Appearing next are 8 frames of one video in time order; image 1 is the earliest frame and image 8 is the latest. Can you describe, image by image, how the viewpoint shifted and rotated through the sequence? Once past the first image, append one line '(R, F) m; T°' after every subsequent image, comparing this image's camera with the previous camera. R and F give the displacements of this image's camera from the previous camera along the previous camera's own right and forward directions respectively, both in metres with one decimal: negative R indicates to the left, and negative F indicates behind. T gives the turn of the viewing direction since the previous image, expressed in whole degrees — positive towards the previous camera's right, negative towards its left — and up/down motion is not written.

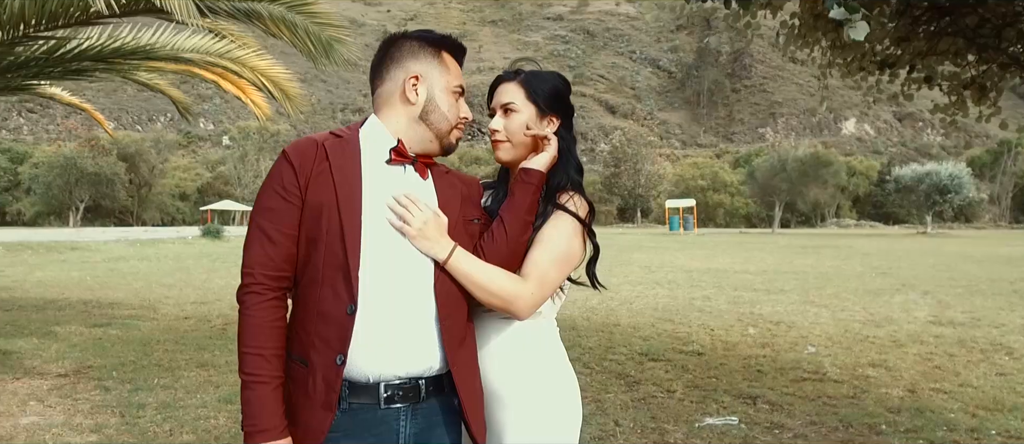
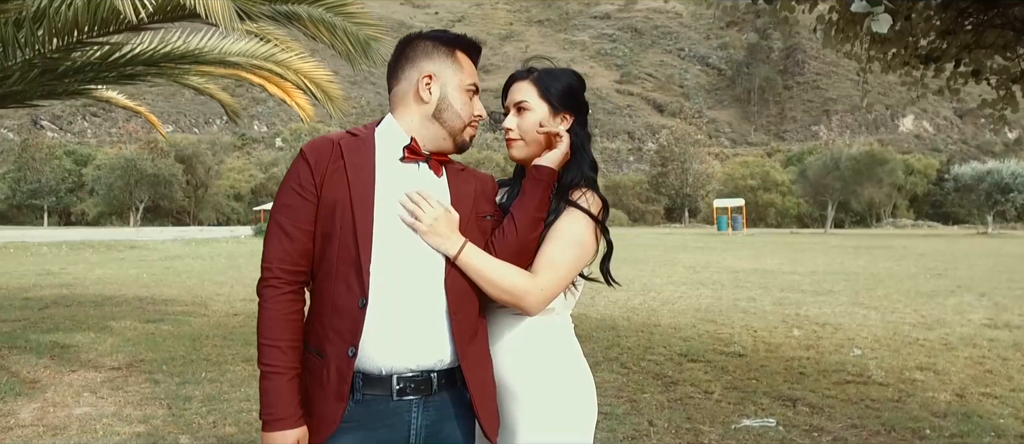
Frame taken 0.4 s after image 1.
(+0.1, 0.0) m; -4°
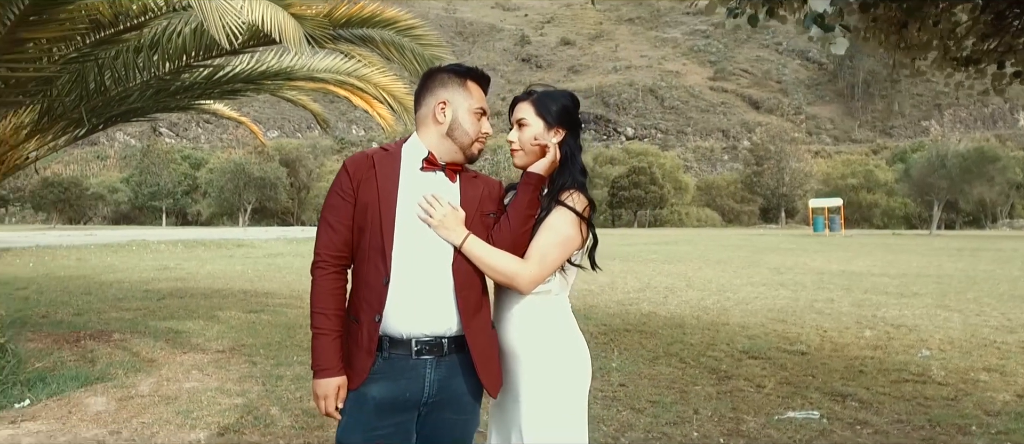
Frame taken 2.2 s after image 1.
(+0.3, -0.4) m; -7°
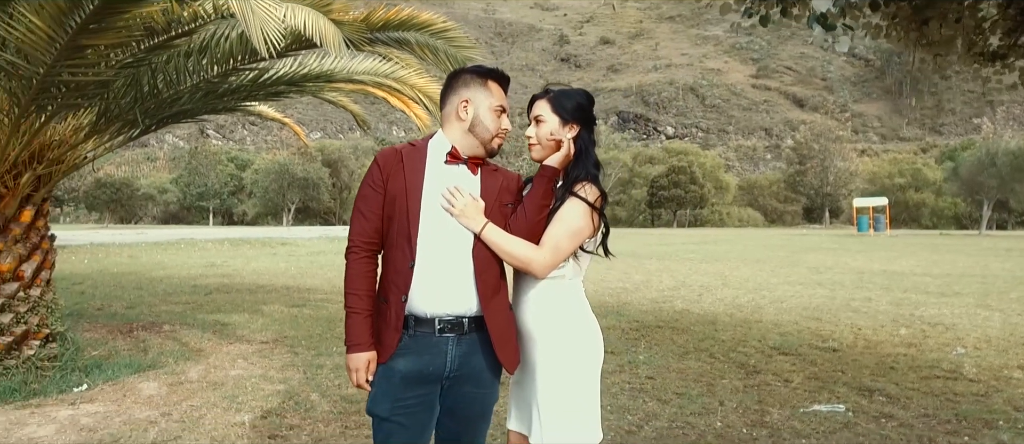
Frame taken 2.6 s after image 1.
(+0.1, -0.2) m; -3°
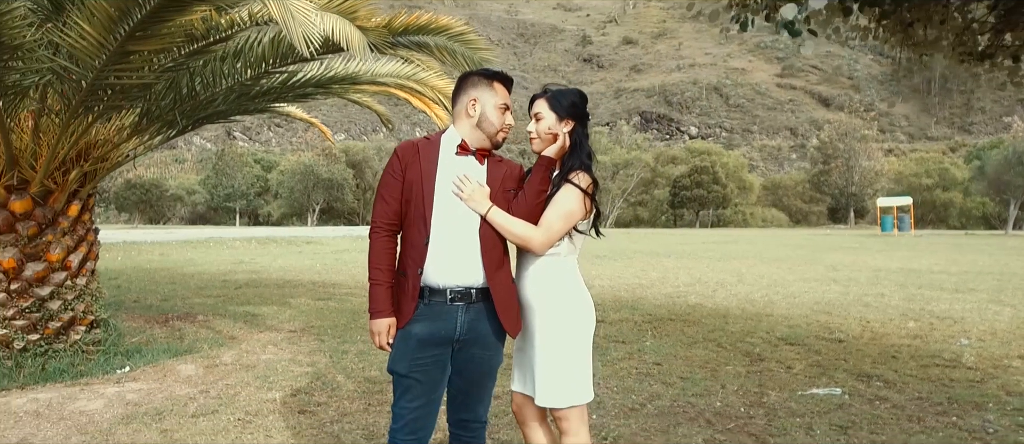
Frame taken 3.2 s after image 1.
(+0.1, -0.3) m; -2°
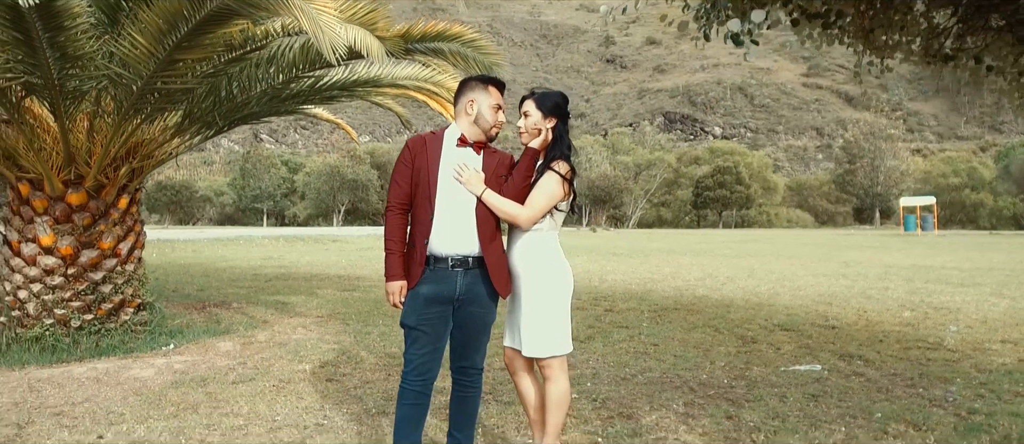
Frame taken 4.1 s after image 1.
(+0.1, -0.5) m; -2°
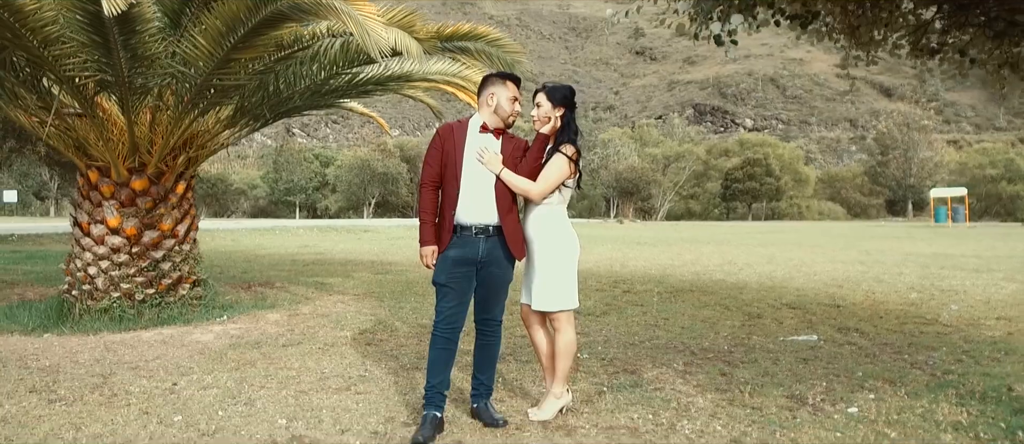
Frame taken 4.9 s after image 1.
(+0.1, -0.6) m; -2°
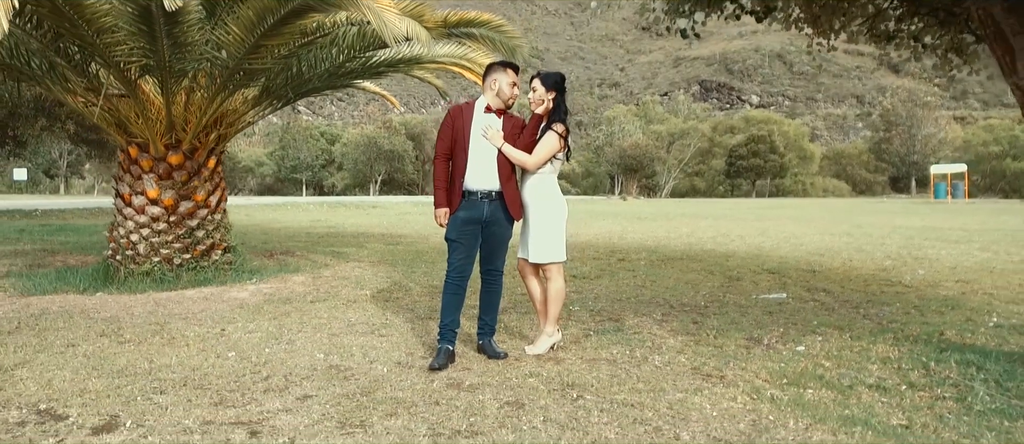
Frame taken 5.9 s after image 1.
(0.0, -0.8) m; 0°
